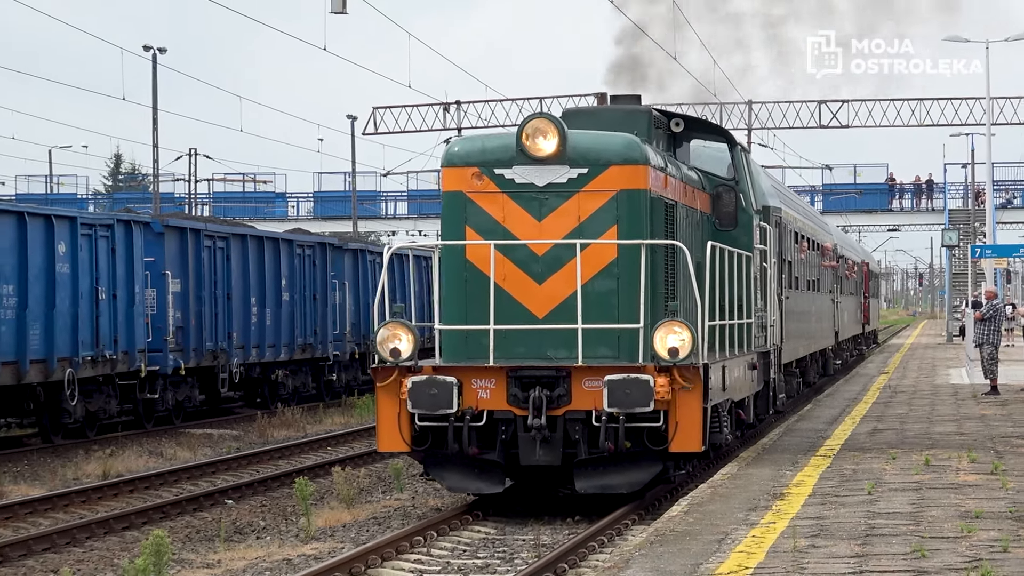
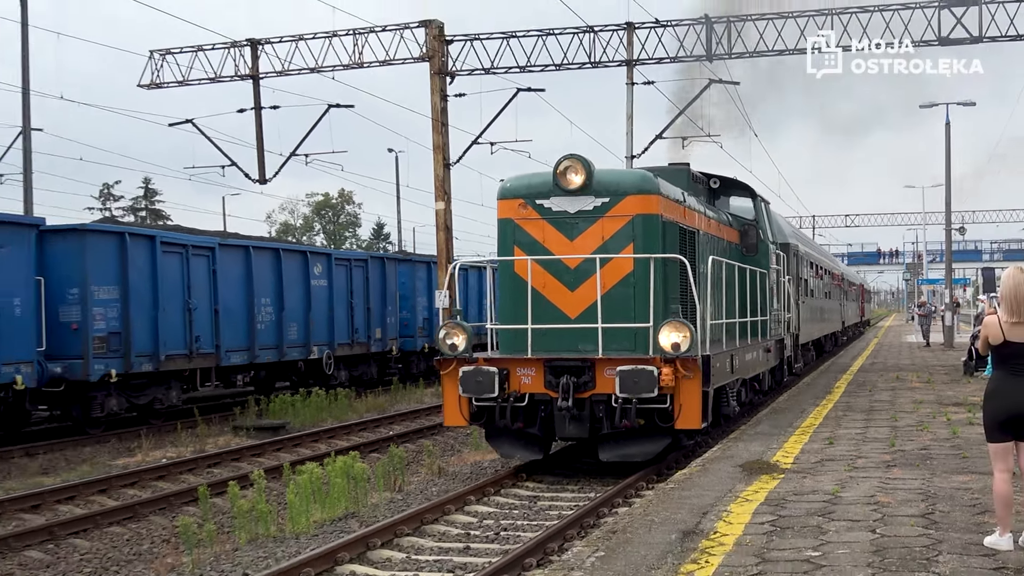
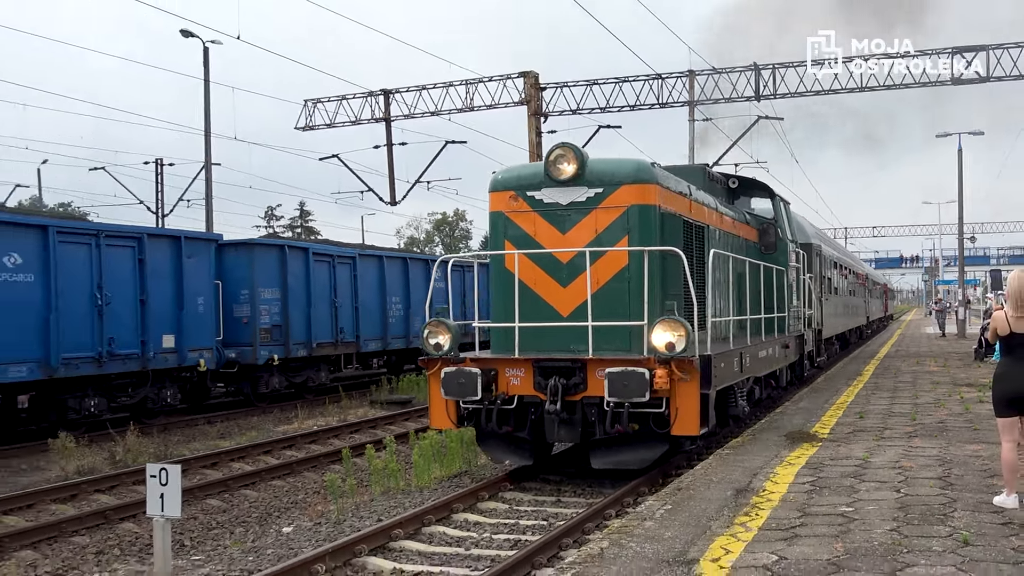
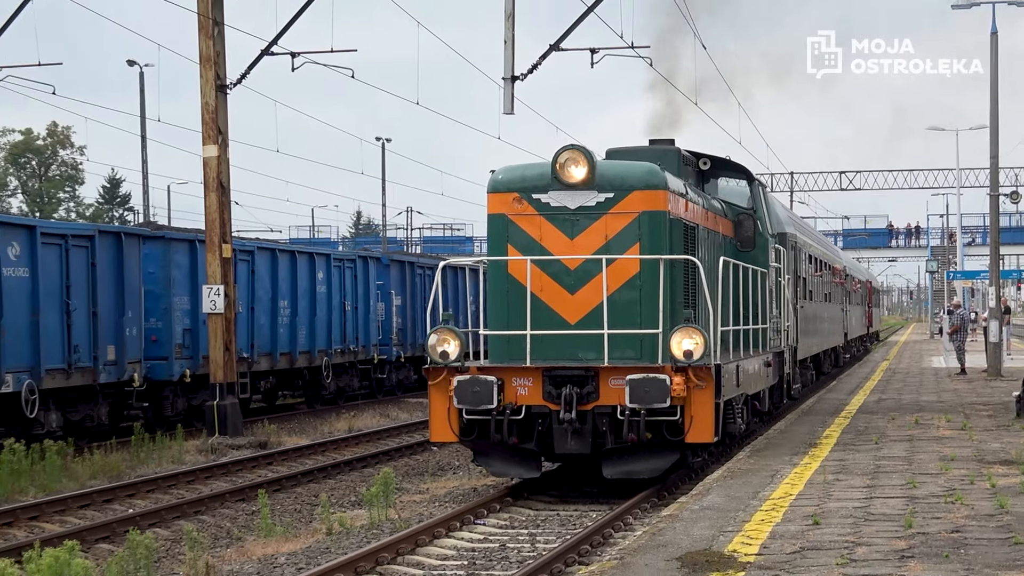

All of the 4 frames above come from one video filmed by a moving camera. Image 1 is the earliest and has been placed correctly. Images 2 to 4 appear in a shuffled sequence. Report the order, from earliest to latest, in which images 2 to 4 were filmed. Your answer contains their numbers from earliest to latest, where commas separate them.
4, 2, 3
